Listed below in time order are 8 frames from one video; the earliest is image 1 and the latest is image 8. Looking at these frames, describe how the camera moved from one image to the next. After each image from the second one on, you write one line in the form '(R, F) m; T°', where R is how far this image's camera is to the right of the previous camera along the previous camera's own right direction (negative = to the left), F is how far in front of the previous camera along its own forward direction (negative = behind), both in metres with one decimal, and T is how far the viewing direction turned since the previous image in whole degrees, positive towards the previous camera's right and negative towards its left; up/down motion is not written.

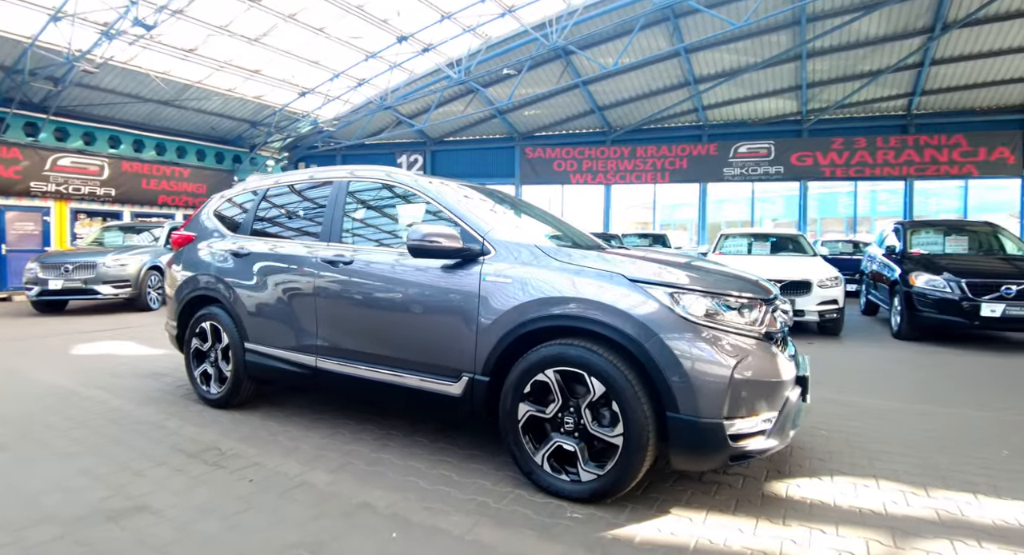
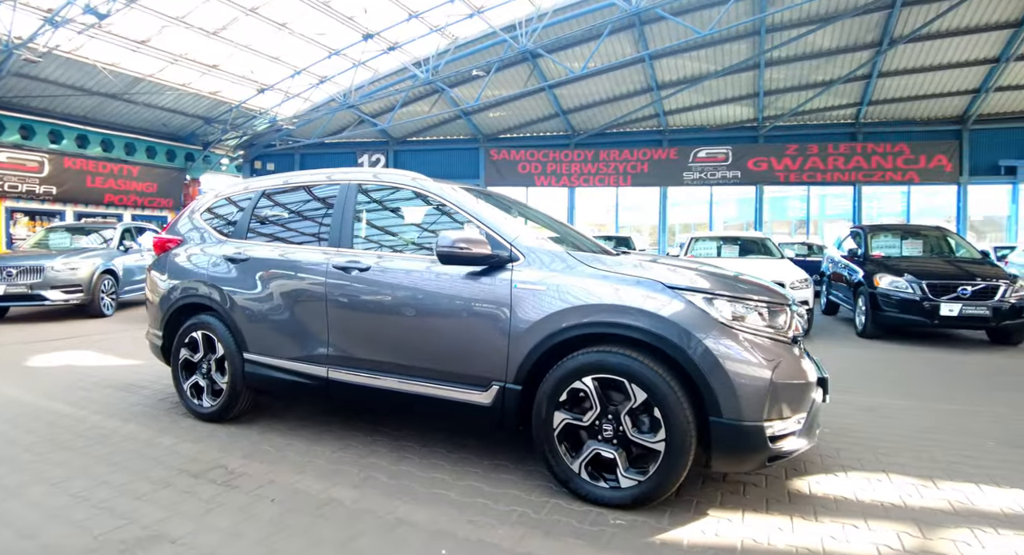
(-0.4, 0.0) m; +5°
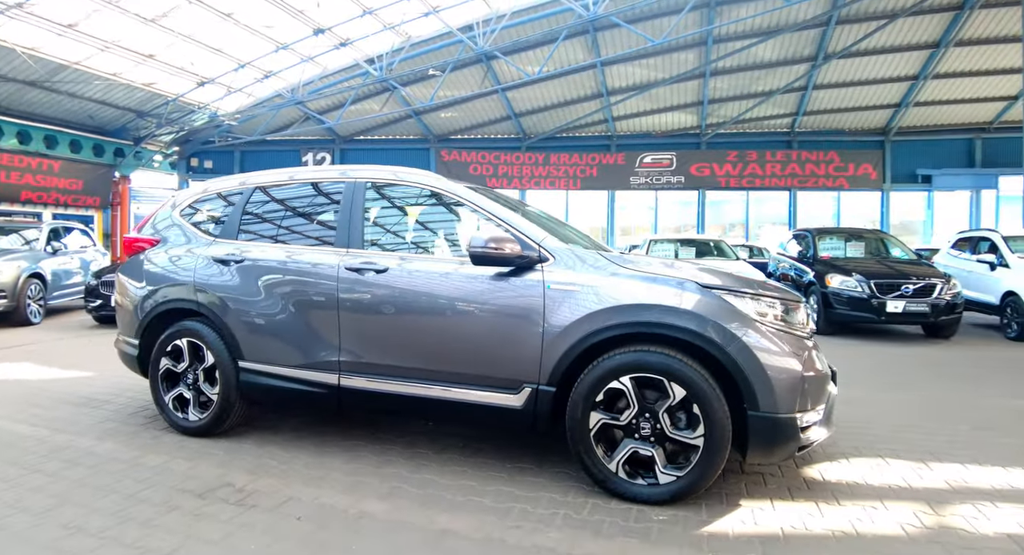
(-0.5, 0.0) m; +6°
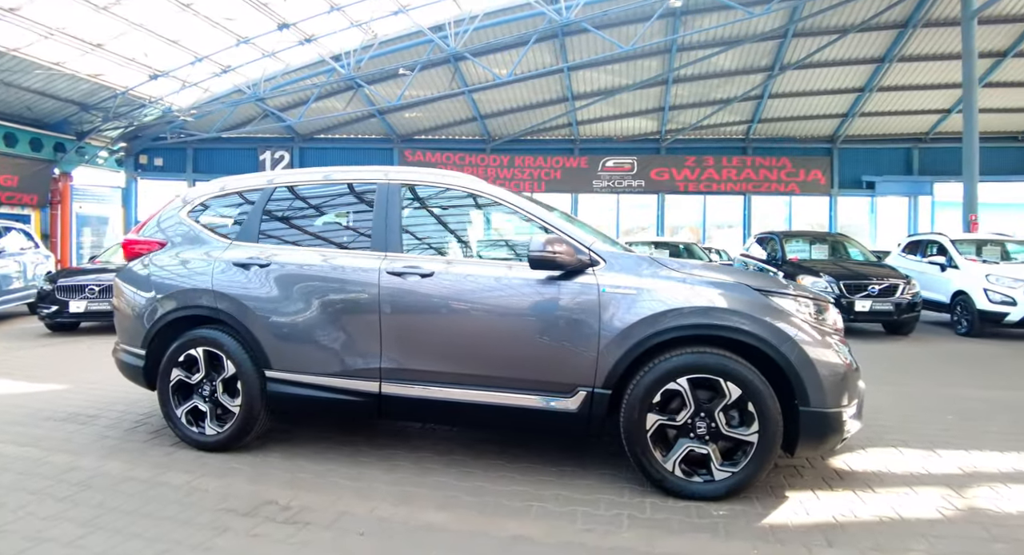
(-0.5, 0.0) m; +5°
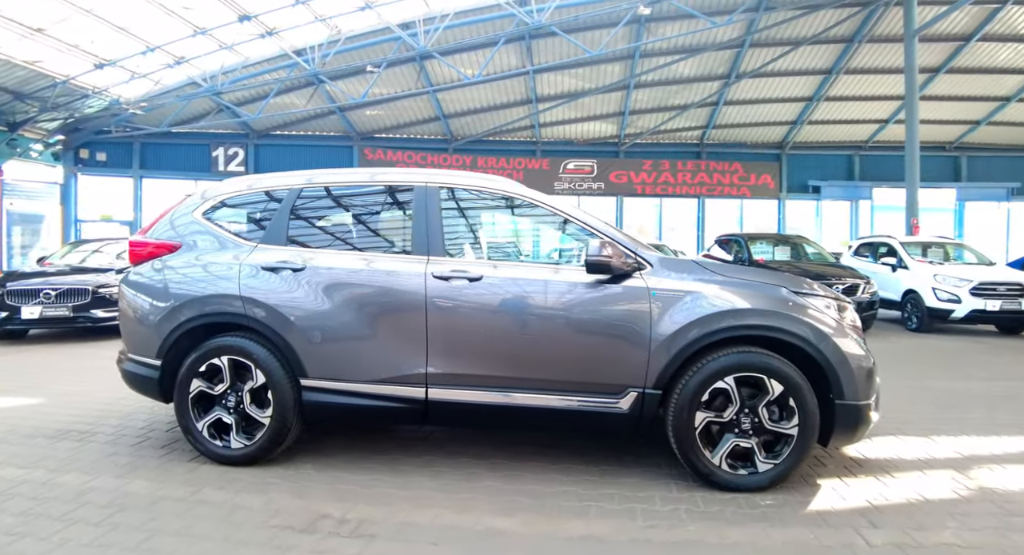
(-0.5, 0.0) m; +5°
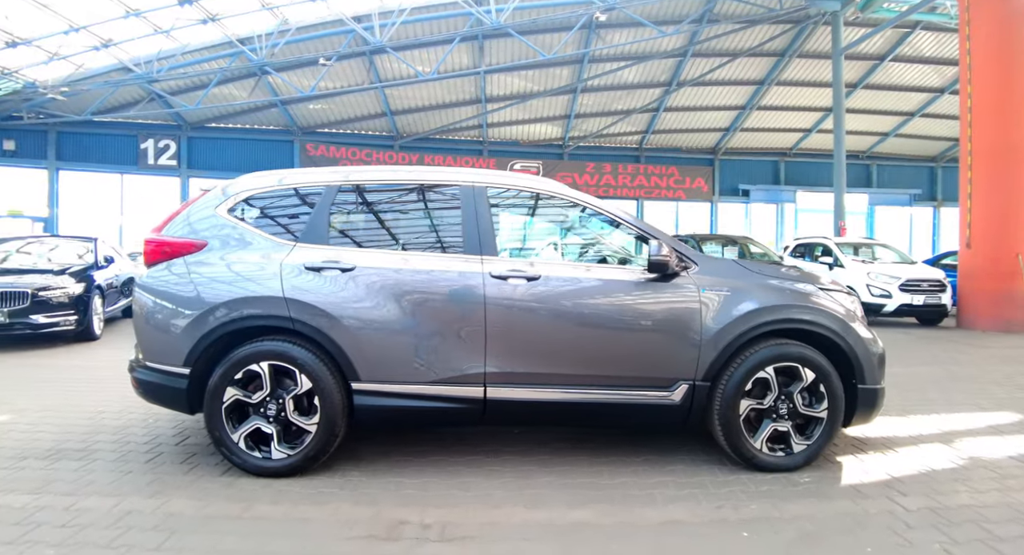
(-0.7, 0.0) m; +7°
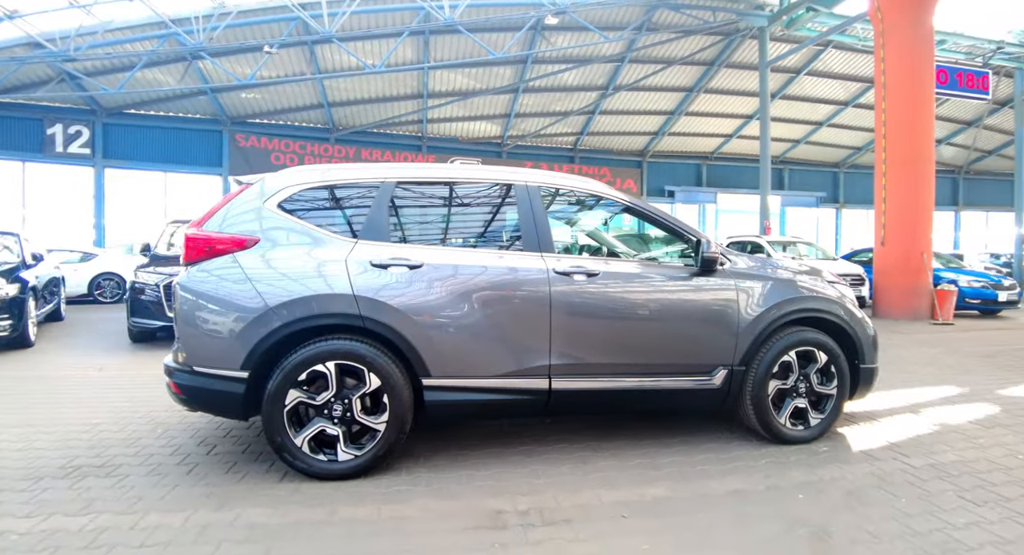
(-0.8, -0.1) m; +8°
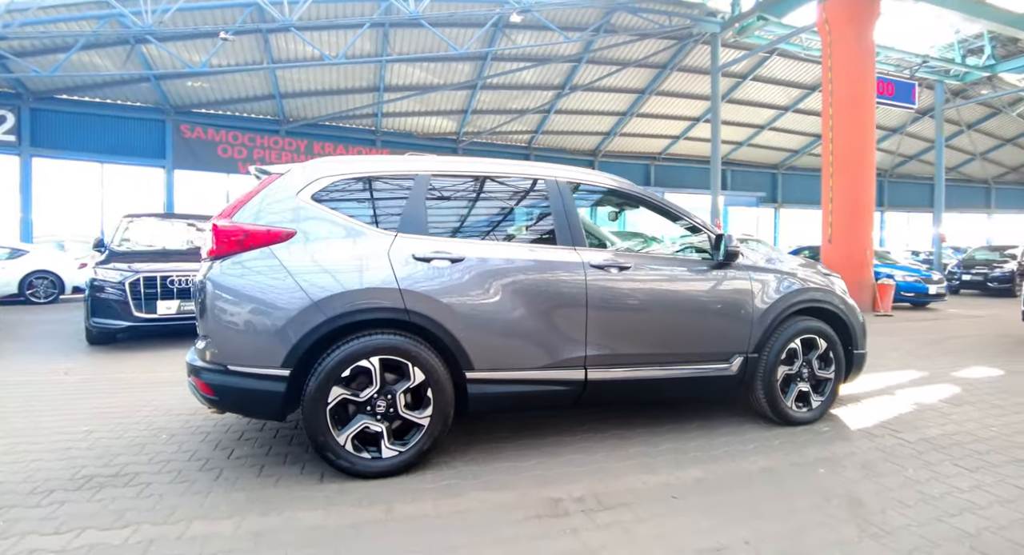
(-0.5, 0.0) m; +6°
